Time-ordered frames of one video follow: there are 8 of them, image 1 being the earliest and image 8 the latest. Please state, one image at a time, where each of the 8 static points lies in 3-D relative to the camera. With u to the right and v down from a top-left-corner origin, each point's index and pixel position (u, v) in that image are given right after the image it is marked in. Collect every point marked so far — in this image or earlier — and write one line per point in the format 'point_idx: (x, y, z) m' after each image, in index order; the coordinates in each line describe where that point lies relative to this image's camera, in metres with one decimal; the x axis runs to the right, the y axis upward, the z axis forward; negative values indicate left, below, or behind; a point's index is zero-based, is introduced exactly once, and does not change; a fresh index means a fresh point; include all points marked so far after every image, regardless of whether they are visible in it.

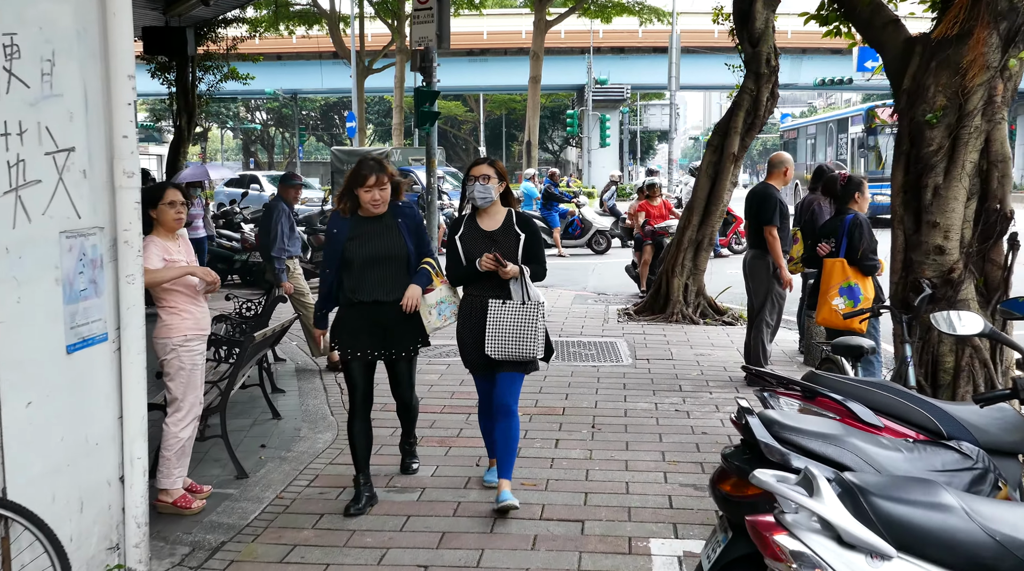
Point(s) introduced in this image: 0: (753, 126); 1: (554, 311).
0: (+2.6, +1.7, +9.8) m
1: (+0.5, -0.3, +10.8) m
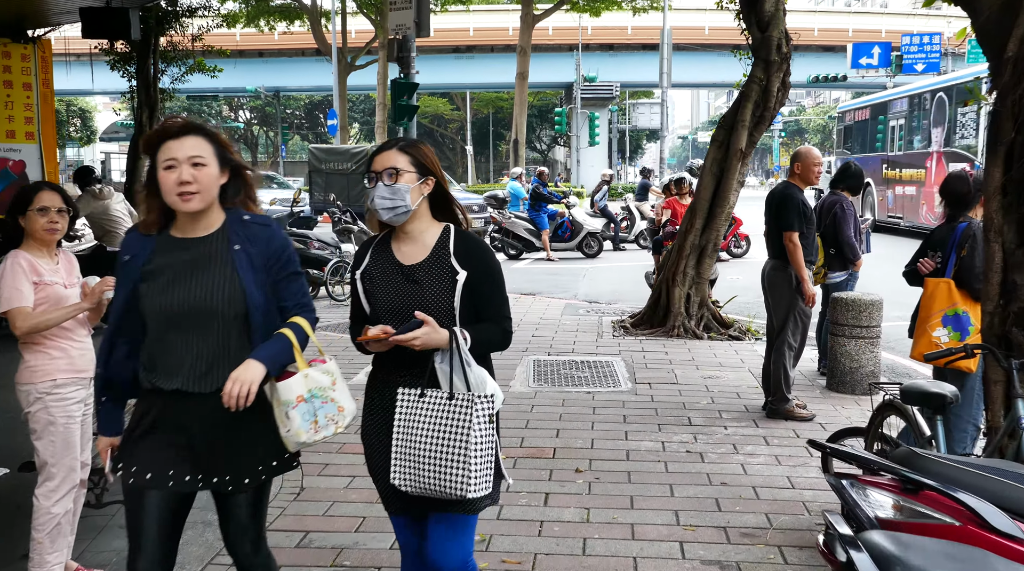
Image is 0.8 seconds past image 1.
0: (+2.5, +1.6, +8.9) m
1: (+0.3, -0.4, +9.8) m
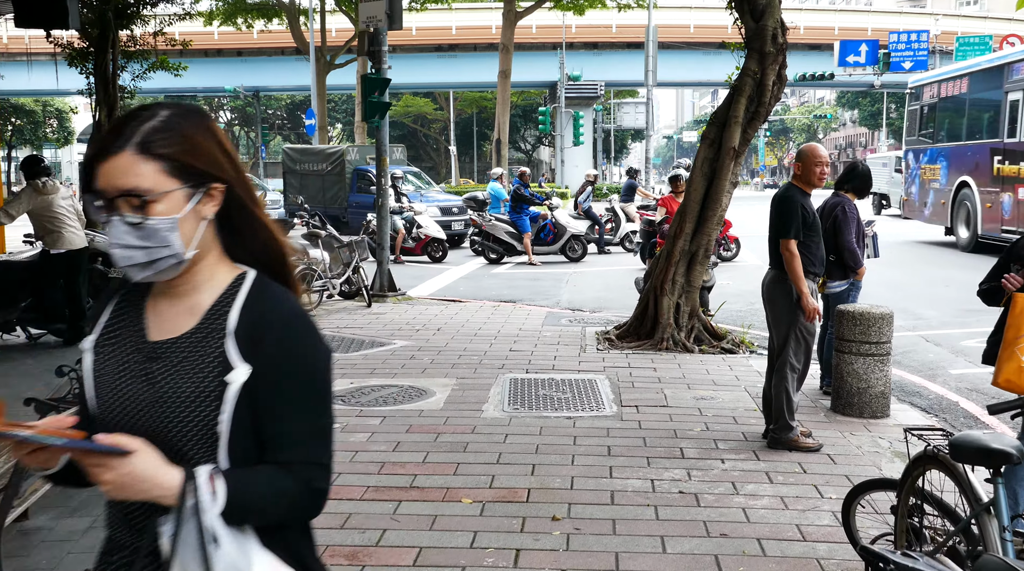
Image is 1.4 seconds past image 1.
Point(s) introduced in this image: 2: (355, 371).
0: (+2.2, +1.5, +8.3) m
1: (+0.1, -0.5, +9.1) m
2: (-1.3, -0.7, +7.6) m
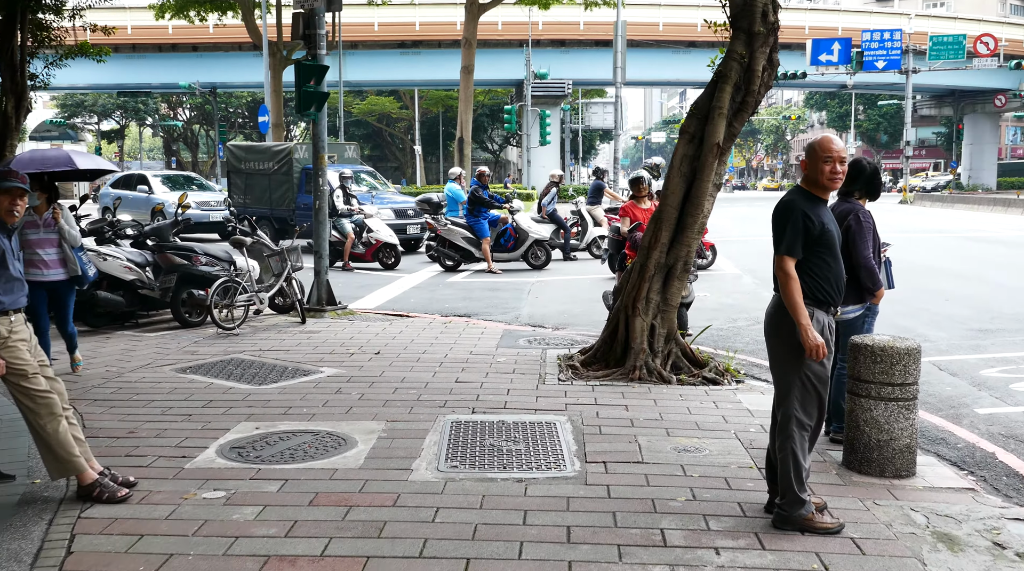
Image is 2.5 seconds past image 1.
0: (+1.8, +1.4, +7.1) m
1: (-0.4, -0.7, +7.9) m
2: (-1.7, -0.9, +6.3) m
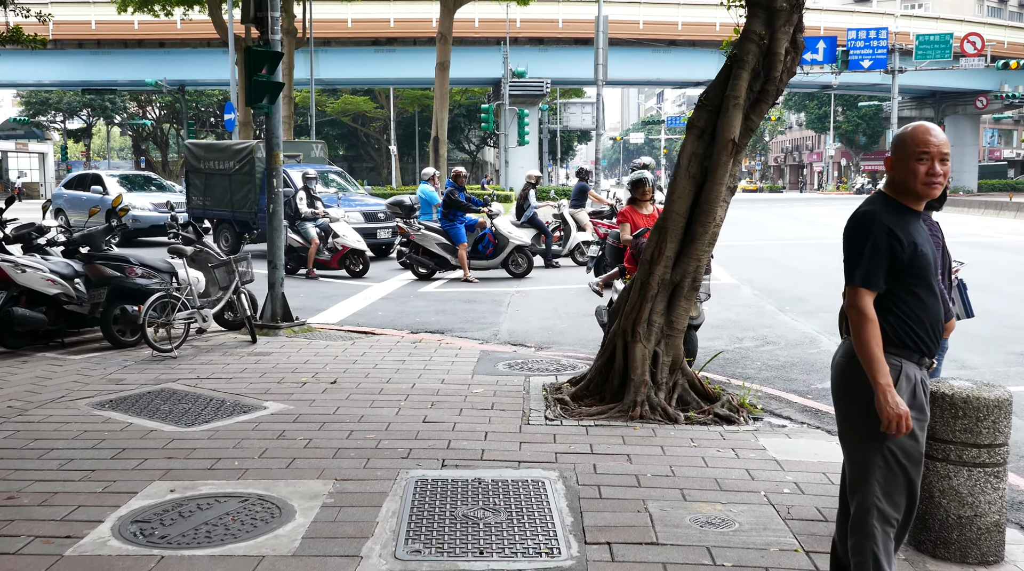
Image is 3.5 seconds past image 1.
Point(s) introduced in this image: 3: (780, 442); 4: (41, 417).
0: (+1.7, +1.3, +6.0) m
1: (-0.5, -0.8, +6.8) m
2: (-1.8, -1.0, +5.1) m
3: (+1.6, -1.0, +5.5) m
4: (-3.2, -0.9, +6.1) m
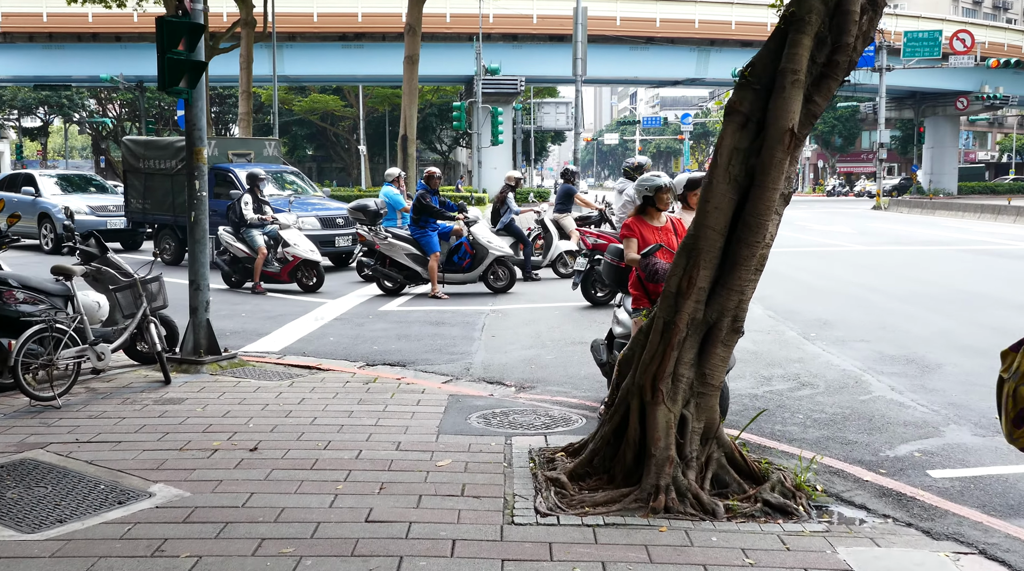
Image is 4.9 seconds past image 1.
0: (+1.6, +1.1, +4.4) m
1: (-0.6, -1.0, +5.1) m
2: (-1.9, -1.2, +3.4) m
3: (+1.5, -1.2, +3.9) m
4: (-3.3, -1.1, +4.4) m
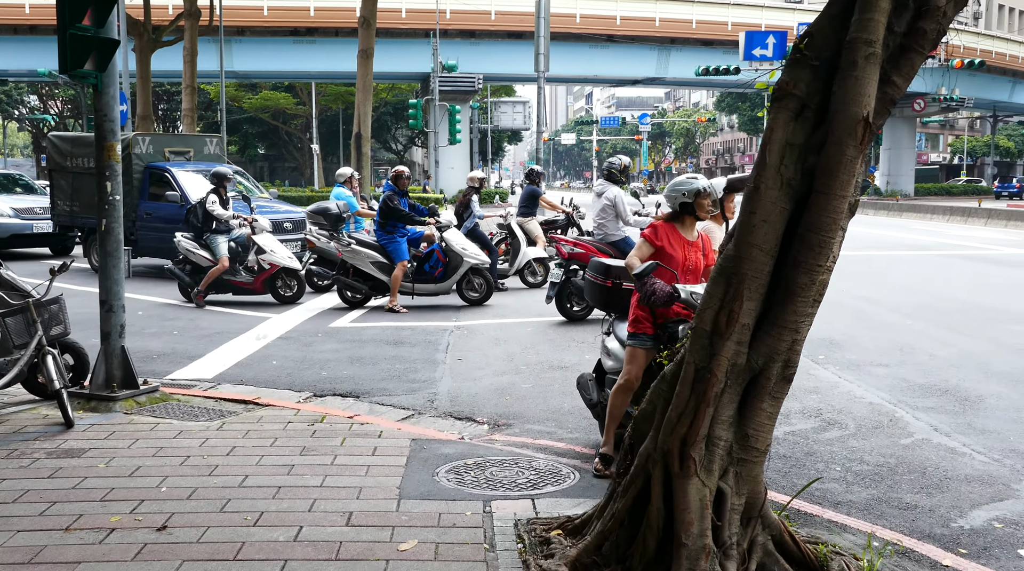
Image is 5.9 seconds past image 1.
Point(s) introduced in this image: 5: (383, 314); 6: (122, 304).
0: (+1.5, +0.9, +3.4) m
1: (-0.7, -1.1, +4.0) m
2: (-1.9, -1.4, +2.2) m
3: (+1.5, -1.3, +2.9) m
4: (-3.3, -1.2, +3.1) m
5: (-1.6, -0.3, +10.9) m
6: (-2.9, -0.1, +6.7) m
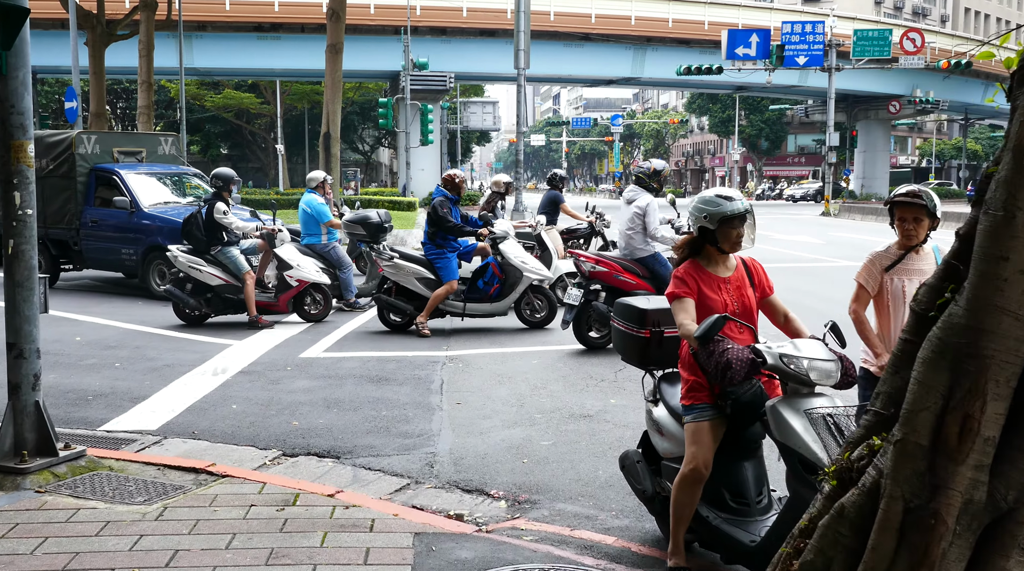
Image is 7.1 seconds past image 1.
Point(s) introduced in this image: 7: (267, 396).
0: (+1.7, +0.7, +2.1) m
1: (-0.5, -1.4, +2.6) m
2: (-1.6, -1.6, +0.8) m
3: (+1.8, -1.5, +1.6) m
4: (-3.1, -1.5, +1.7) m
5: (-1.6, -0.5, +9.5) m
6: (-2.7, -0.4, +5.3) m
7: (-2.0, -0.9, +7.3) m
